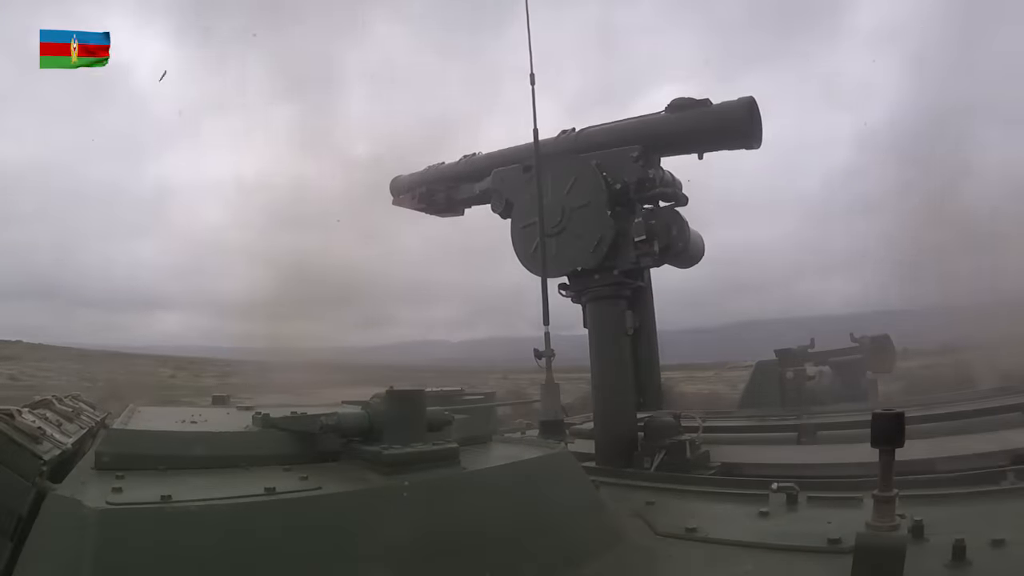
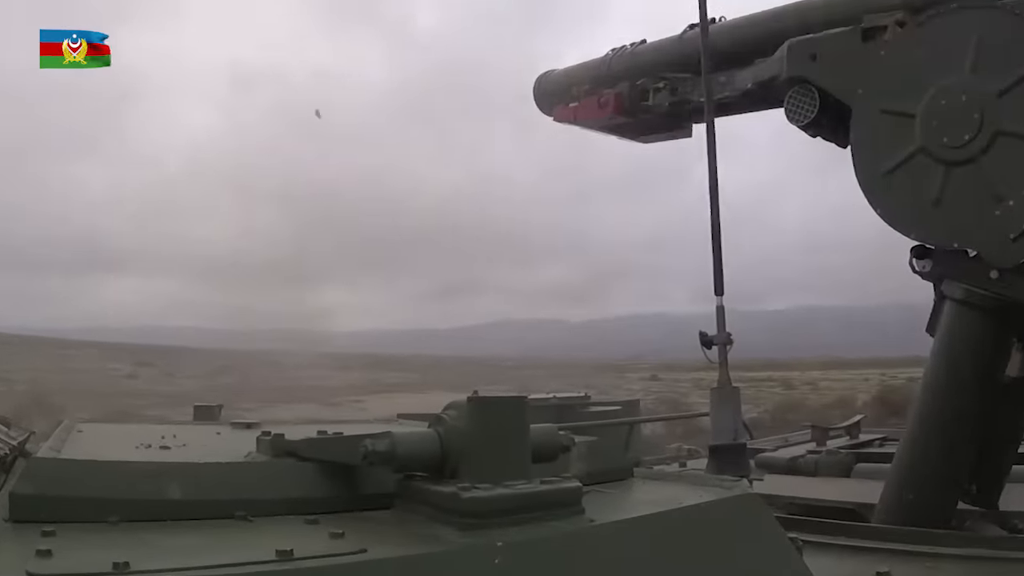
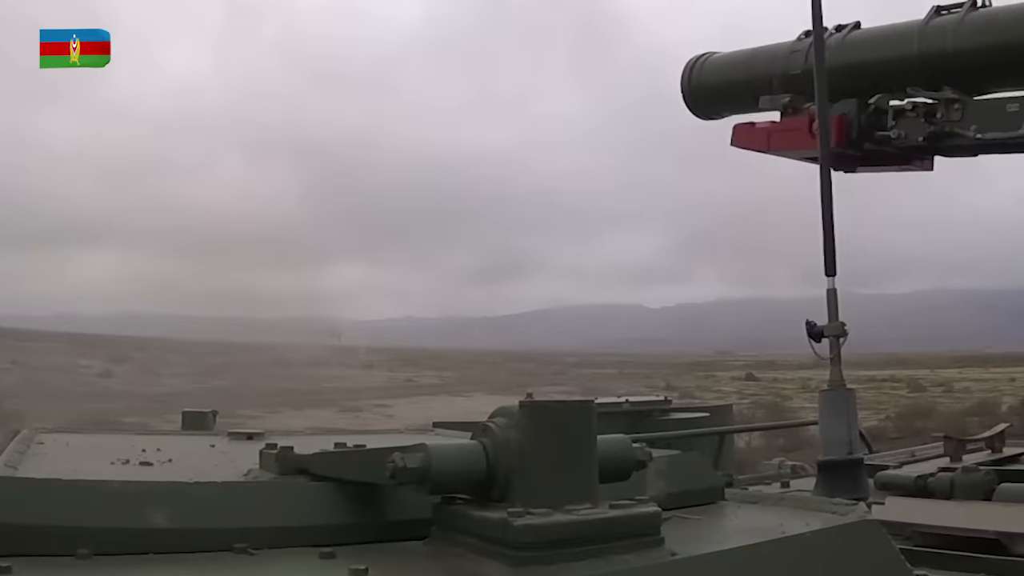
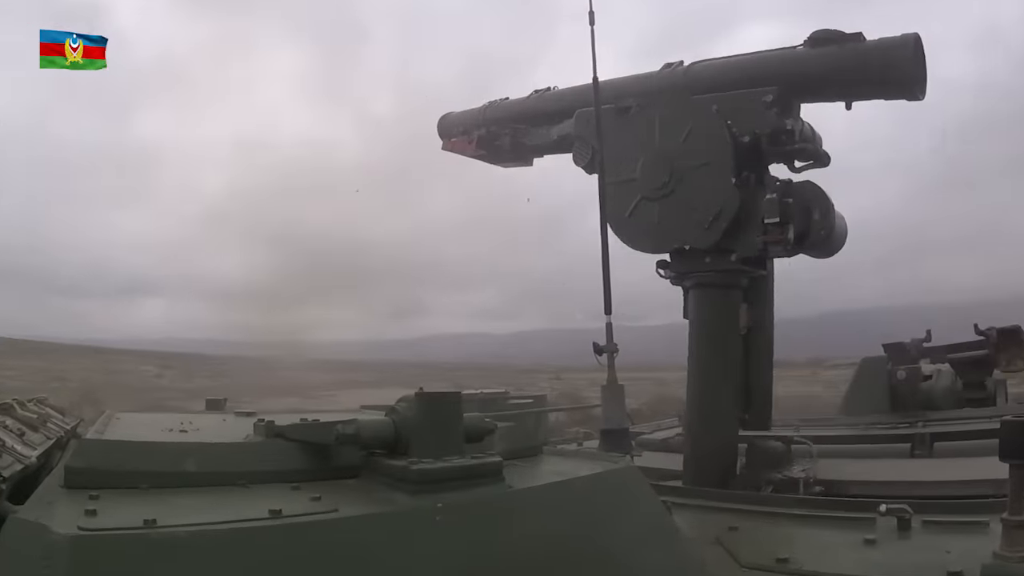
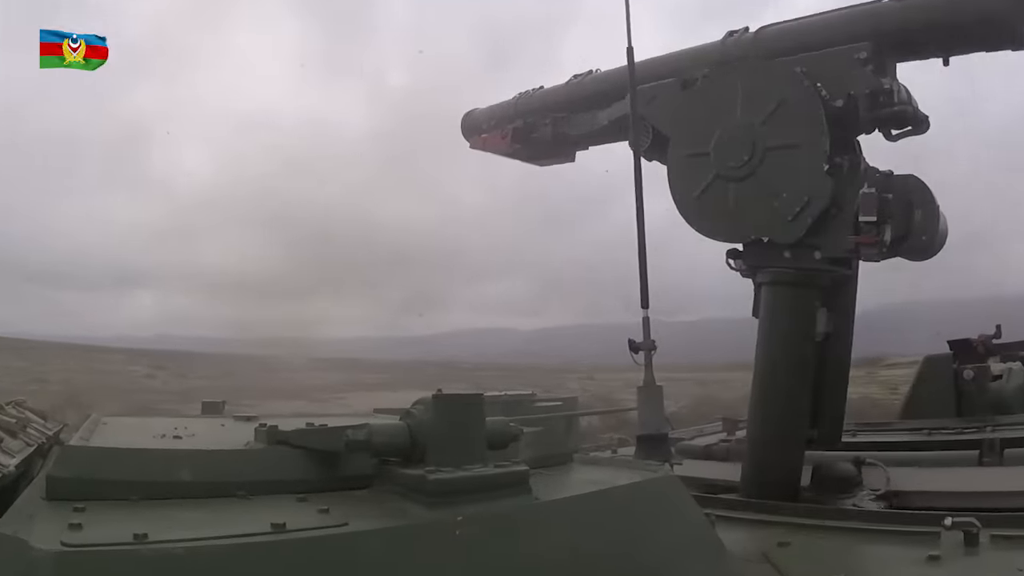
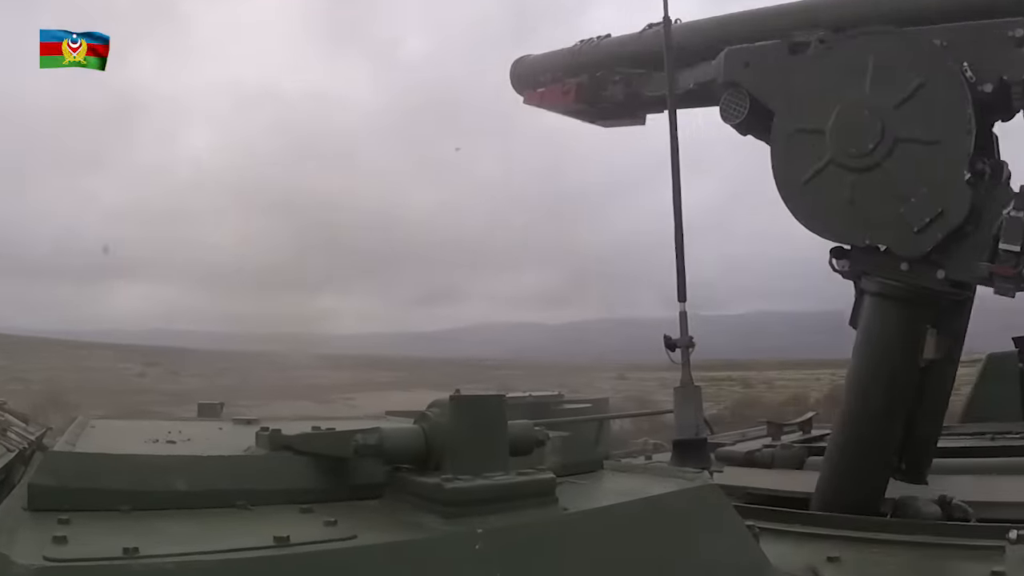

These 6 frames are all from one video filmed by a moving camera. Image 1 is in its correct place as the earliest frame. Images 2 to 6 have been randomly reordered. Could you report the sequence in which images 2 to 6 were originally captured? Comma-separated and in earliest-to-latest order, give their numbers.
4, 5, 6, 2, 3
